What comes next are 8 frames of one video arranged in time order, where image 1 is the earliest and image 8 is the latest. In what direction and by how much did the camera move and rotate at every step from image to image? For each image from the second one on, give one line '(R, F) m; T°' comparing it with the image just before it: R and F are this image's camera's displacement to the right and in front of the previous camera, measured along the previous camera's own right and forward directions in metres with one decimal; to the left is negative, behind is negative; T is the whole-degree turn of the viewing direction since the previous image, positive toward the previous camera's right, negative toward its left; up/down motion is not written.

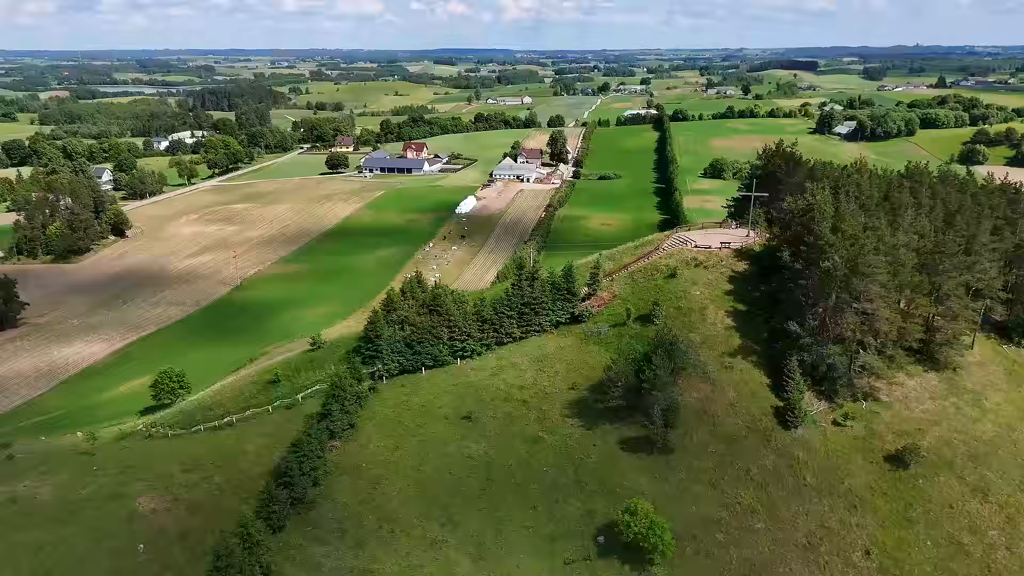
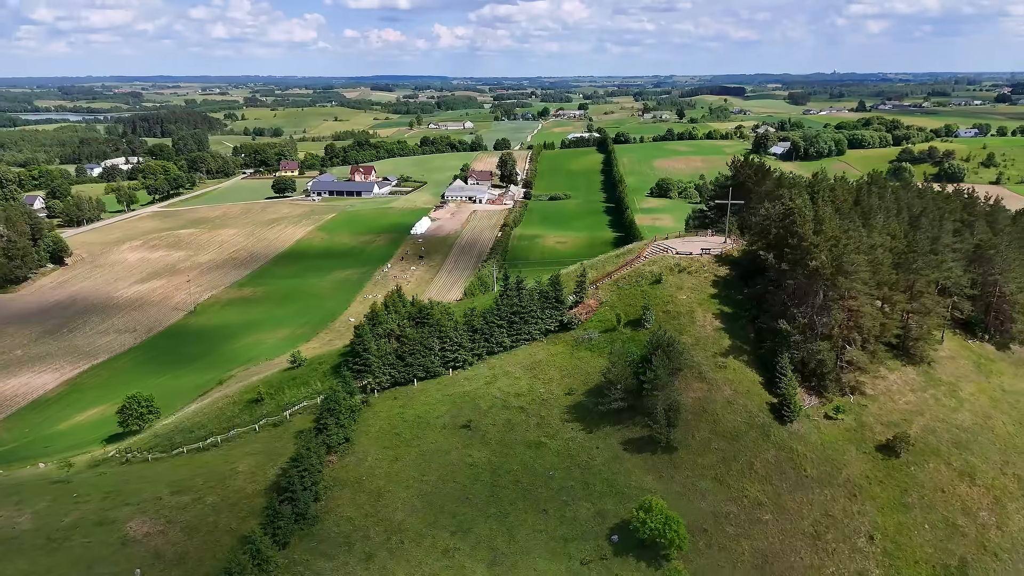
(-2.9, -0.1) m; +4°
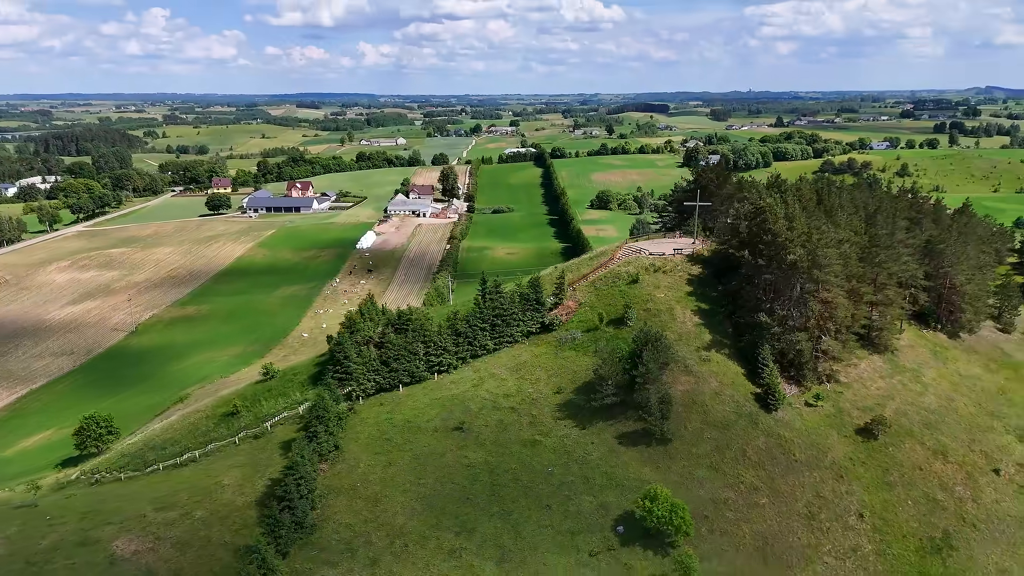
(-3.0, -0.1) m; +5°
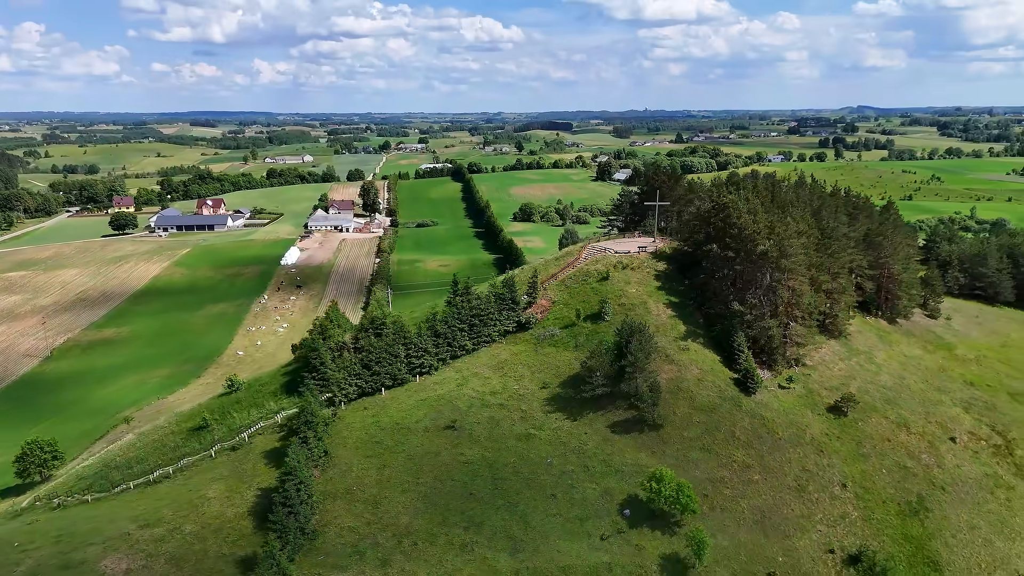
(-4.2, -0.2) m; +7°
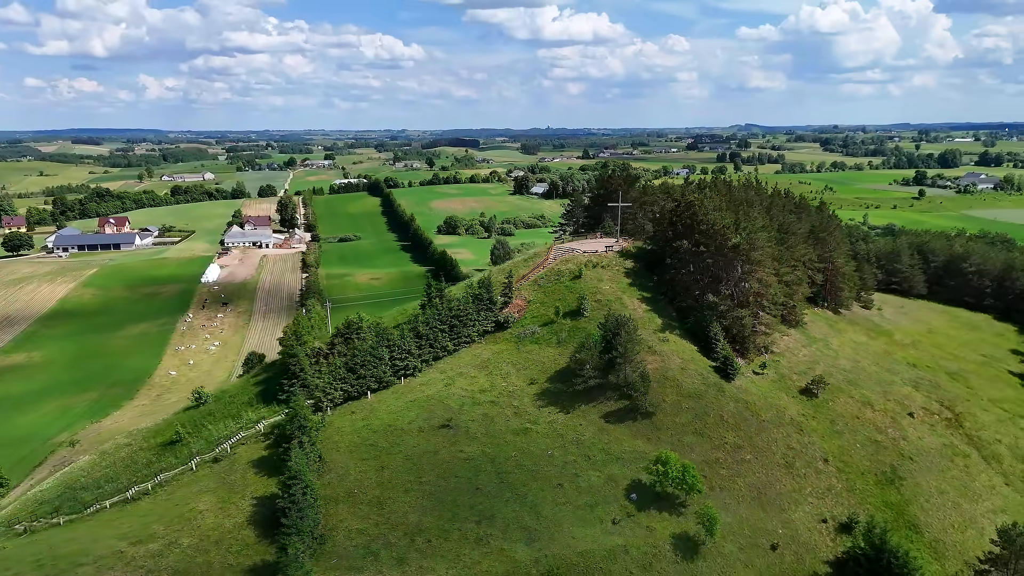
(-4.4, -0.2) m; +7°
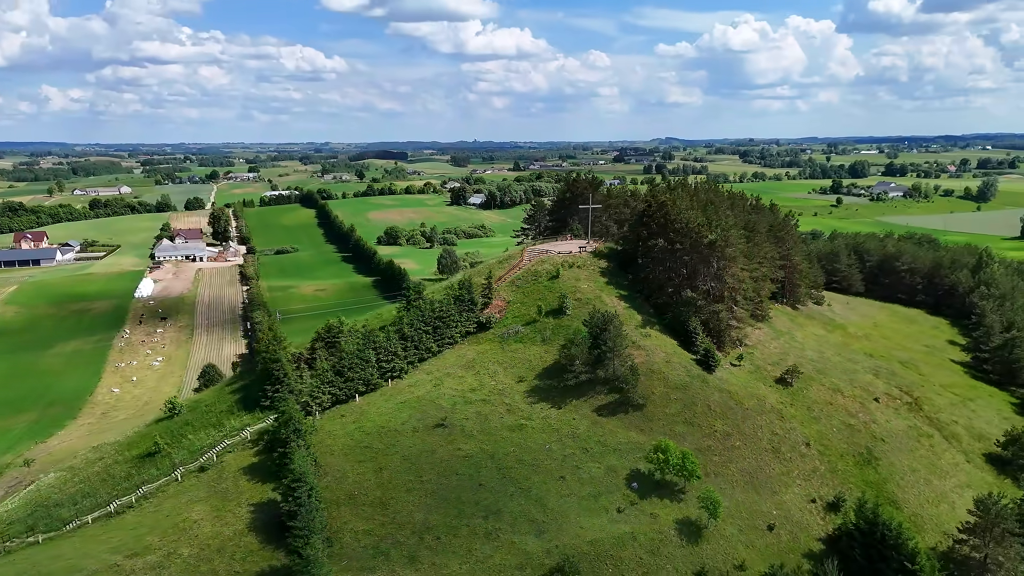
(-3.4, -0.2) m; +5°
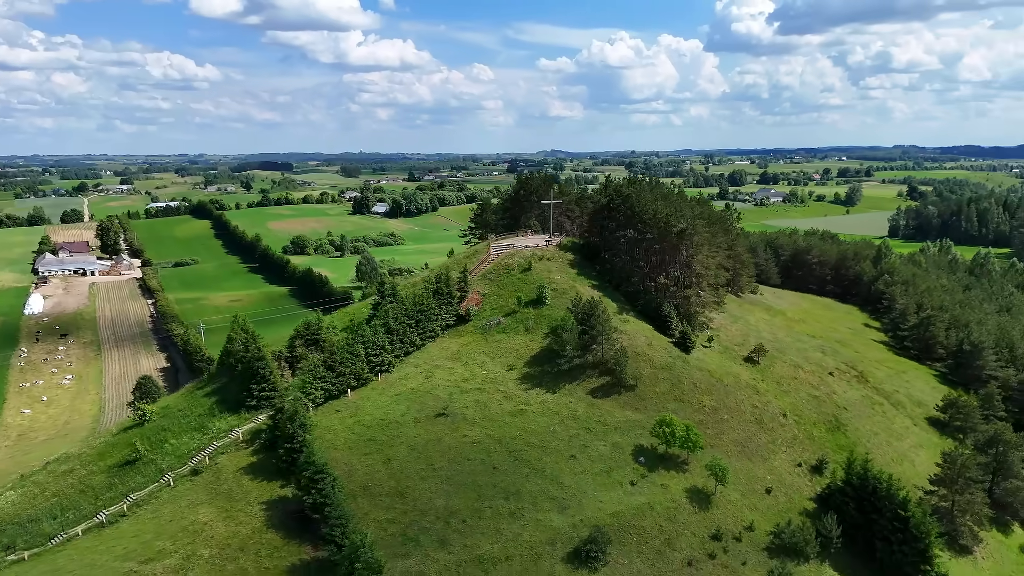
(-5.7, -0.3) m; +8°
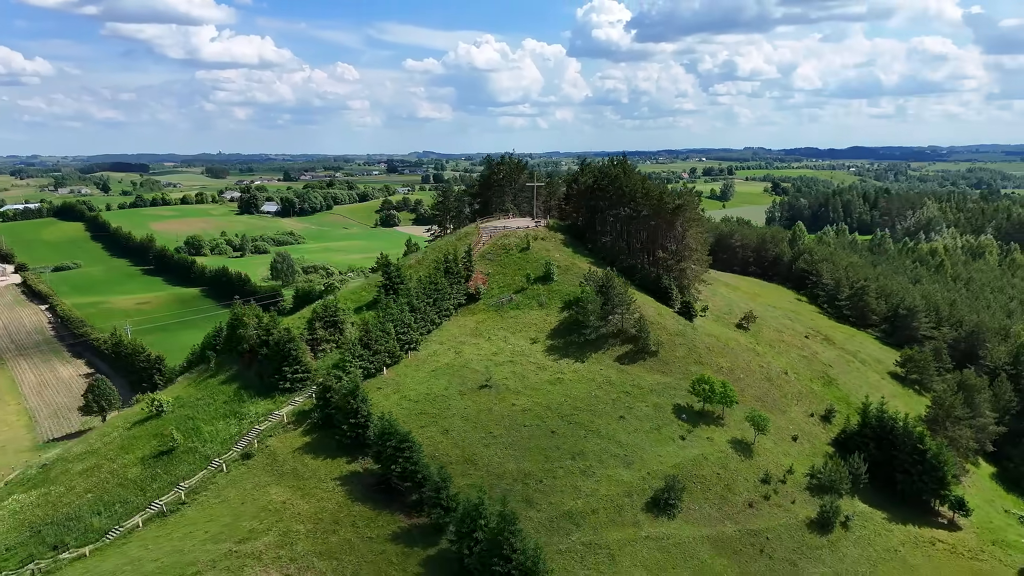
(-8.8, -0.4) m; +9°
